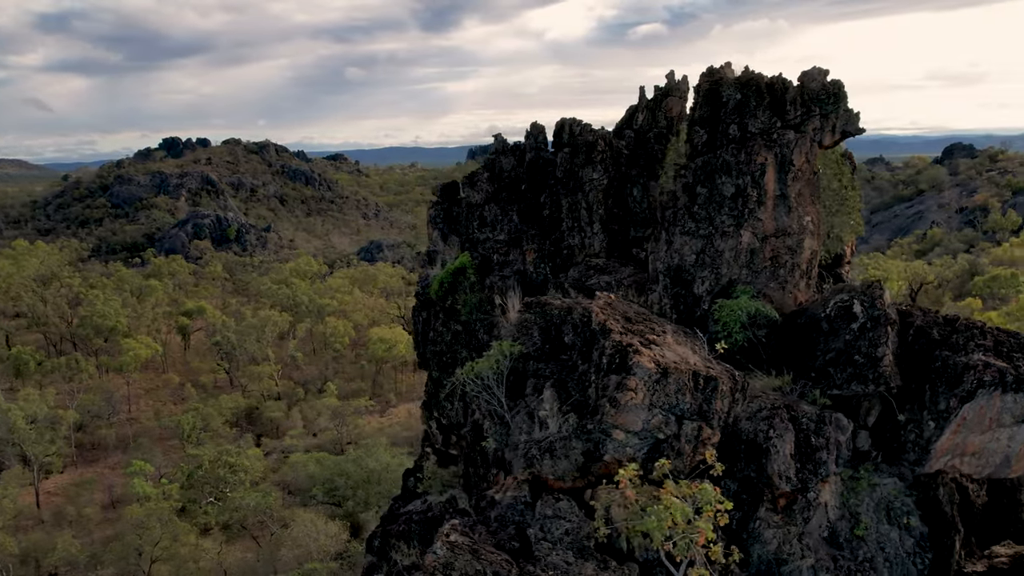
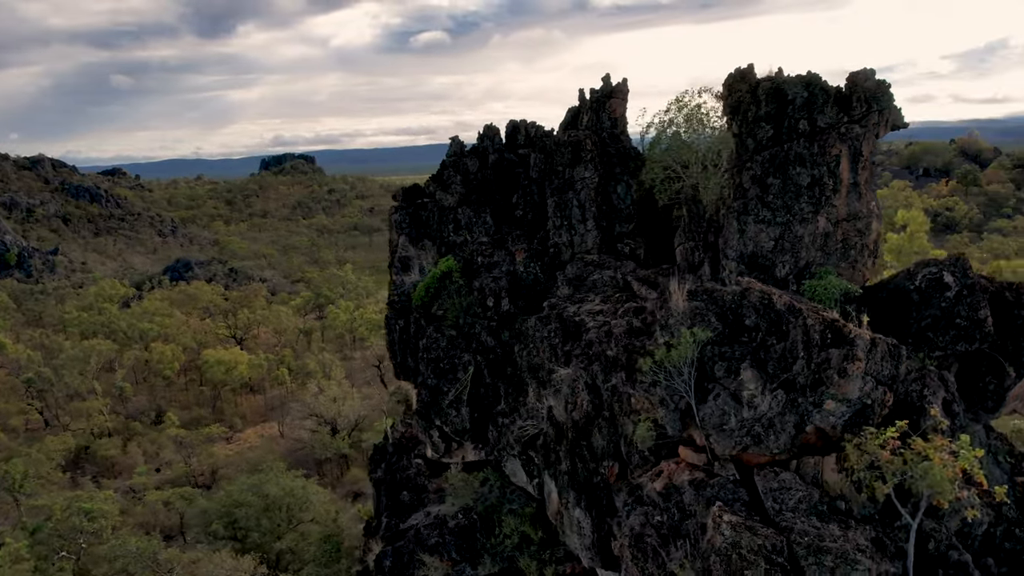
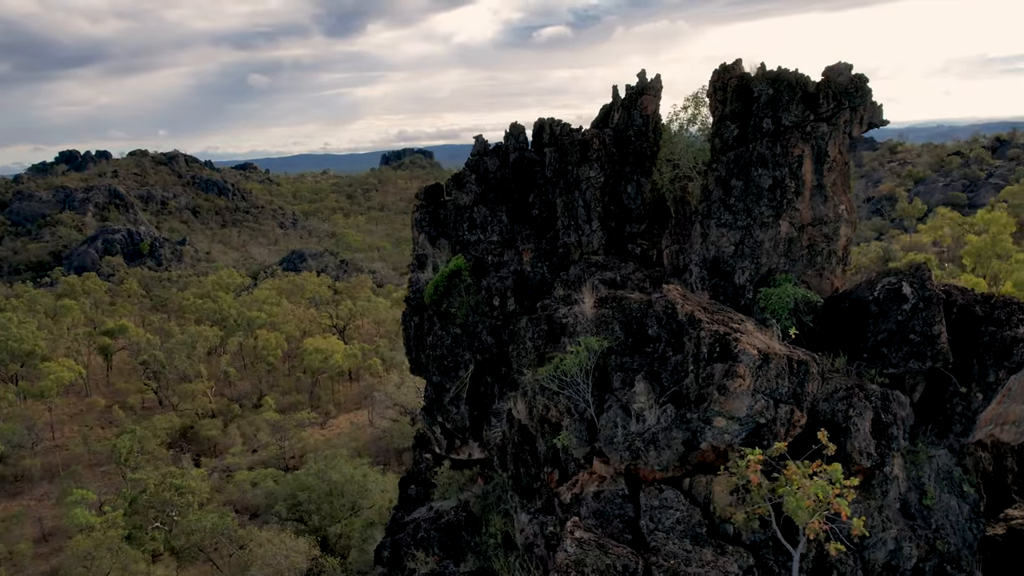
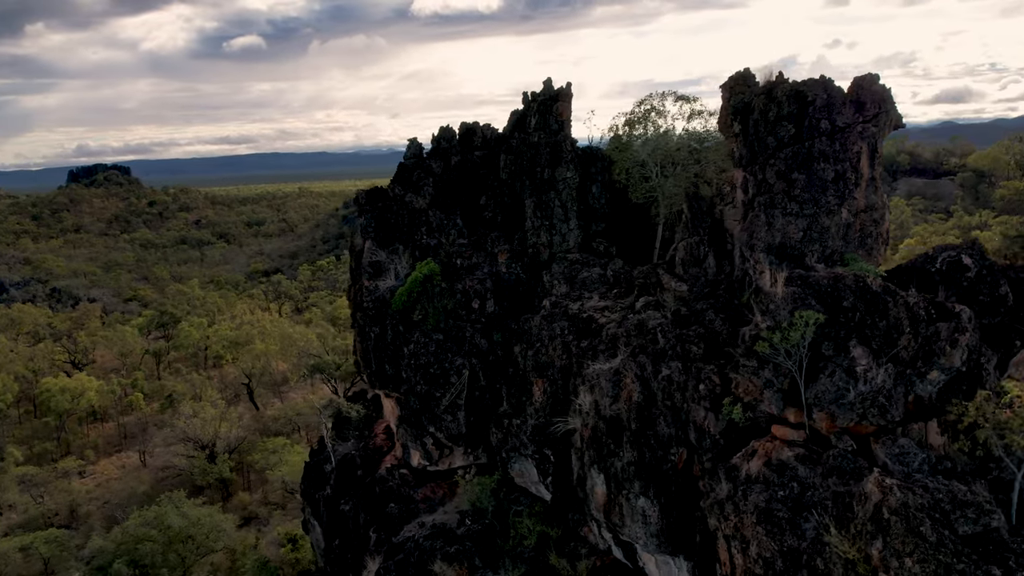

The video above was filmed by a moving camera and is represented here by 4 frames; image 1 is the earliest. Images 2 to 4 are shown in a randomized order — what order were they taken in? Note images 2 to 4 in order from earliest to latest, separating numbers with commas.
3, 2, 4
